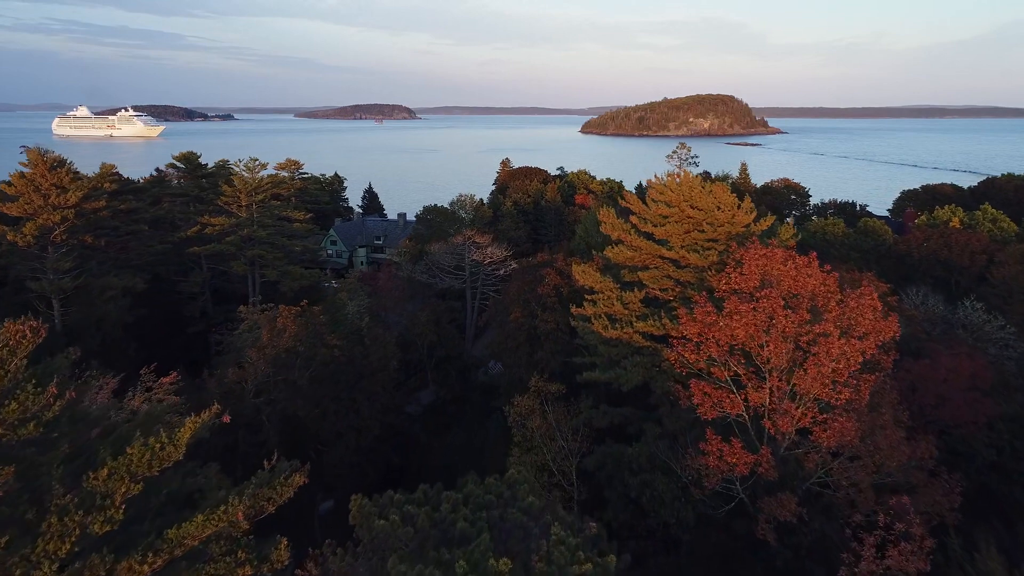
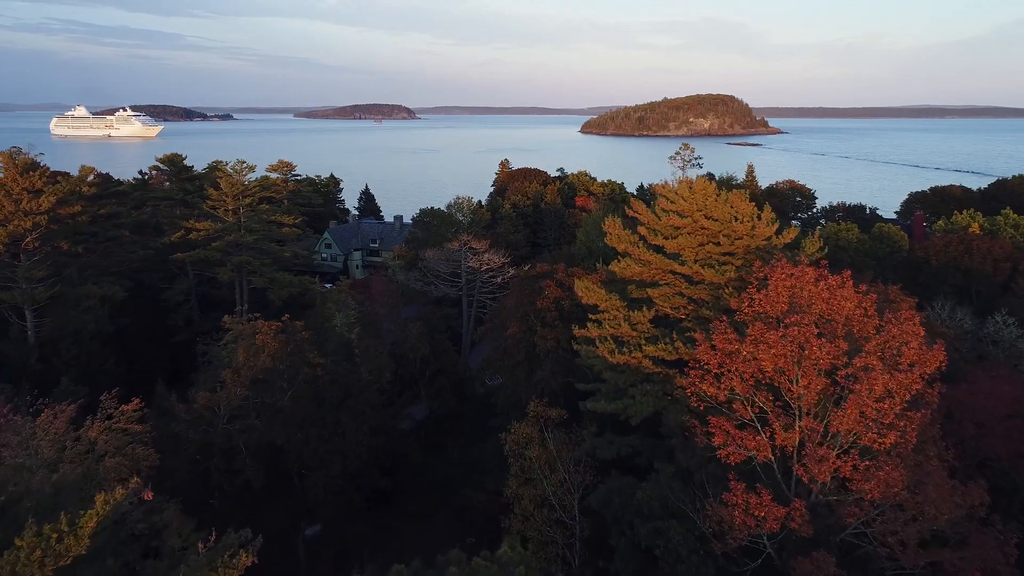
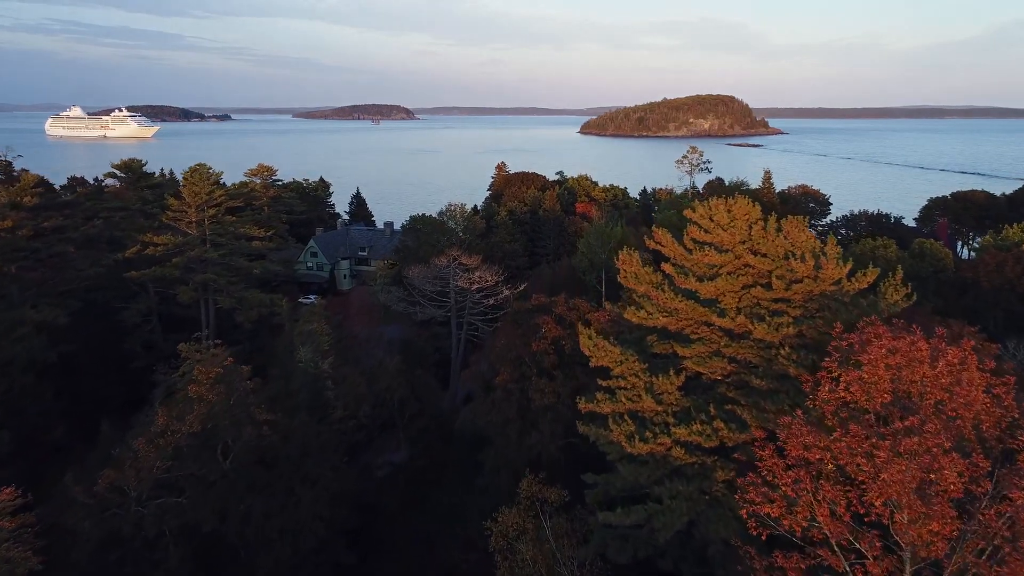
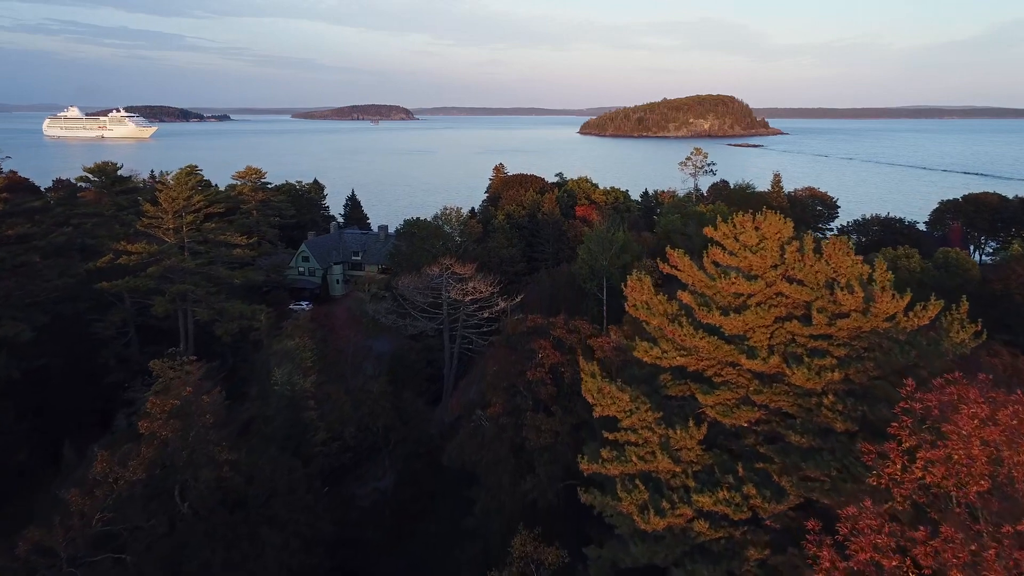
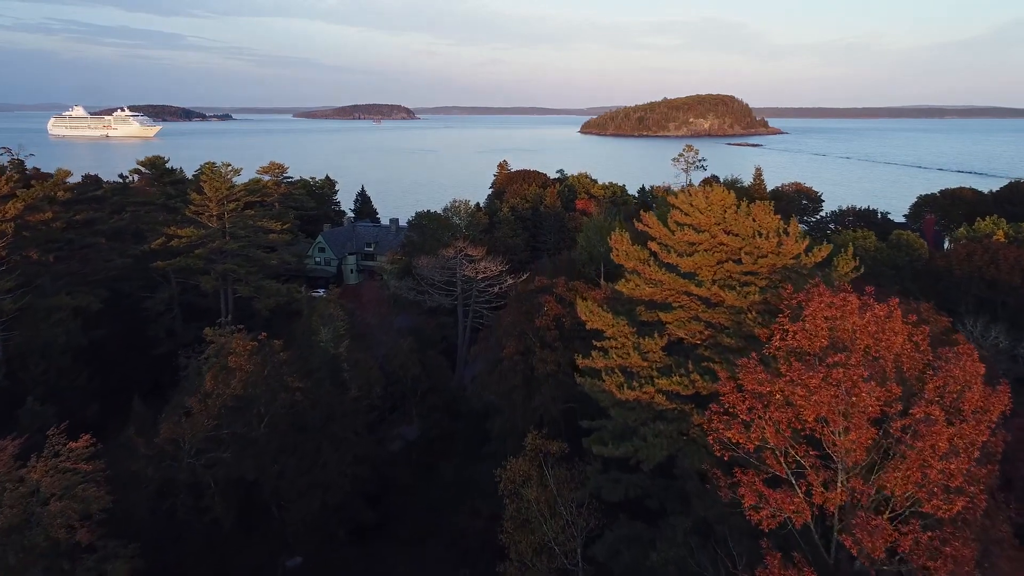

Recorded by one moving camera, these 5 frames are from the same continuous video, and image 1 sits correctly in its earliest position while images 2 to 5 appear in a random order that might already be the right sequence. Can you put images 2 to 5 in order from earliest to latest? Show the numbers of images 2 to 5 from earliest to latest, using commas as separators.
2, 5, 3, 4
